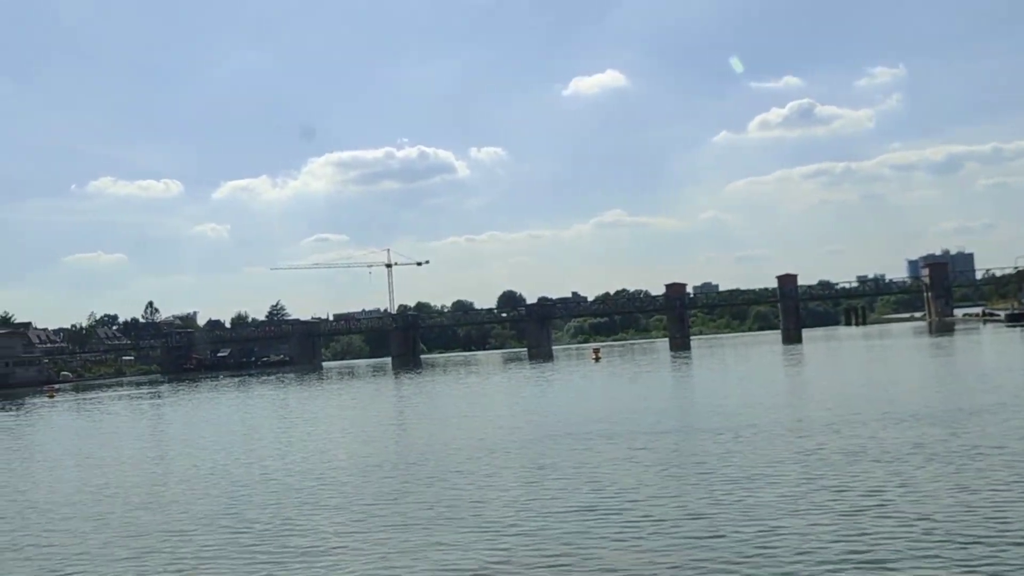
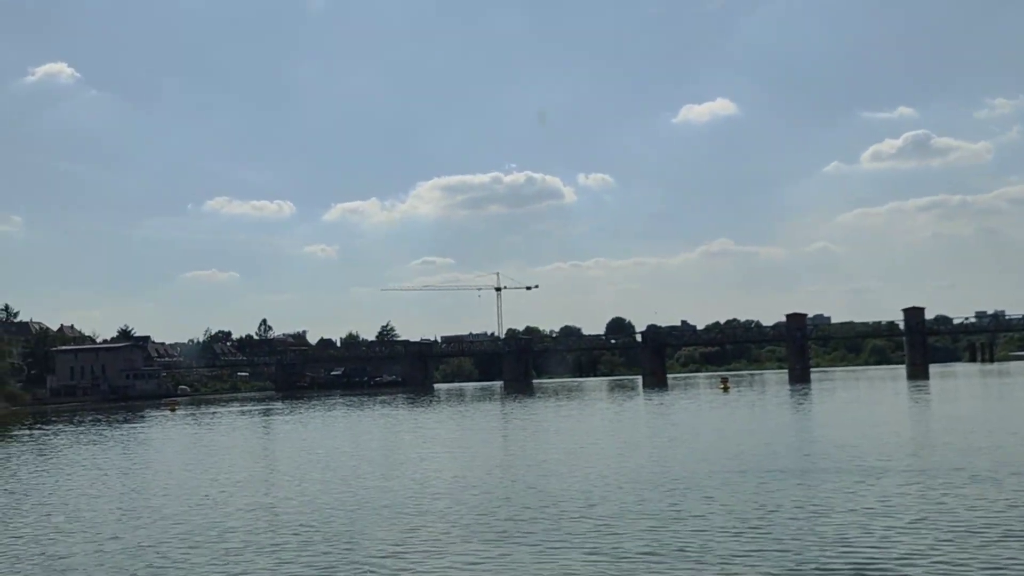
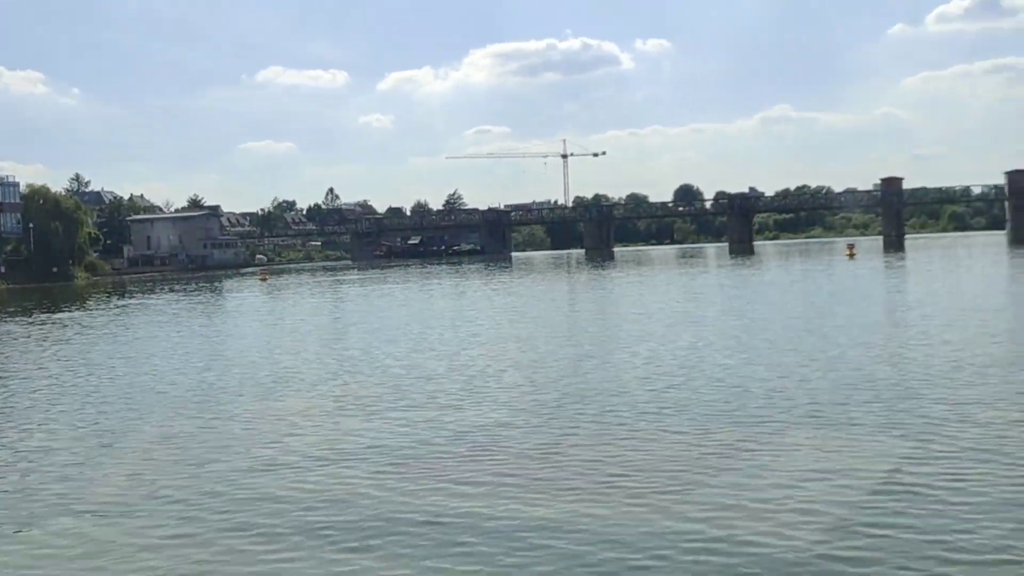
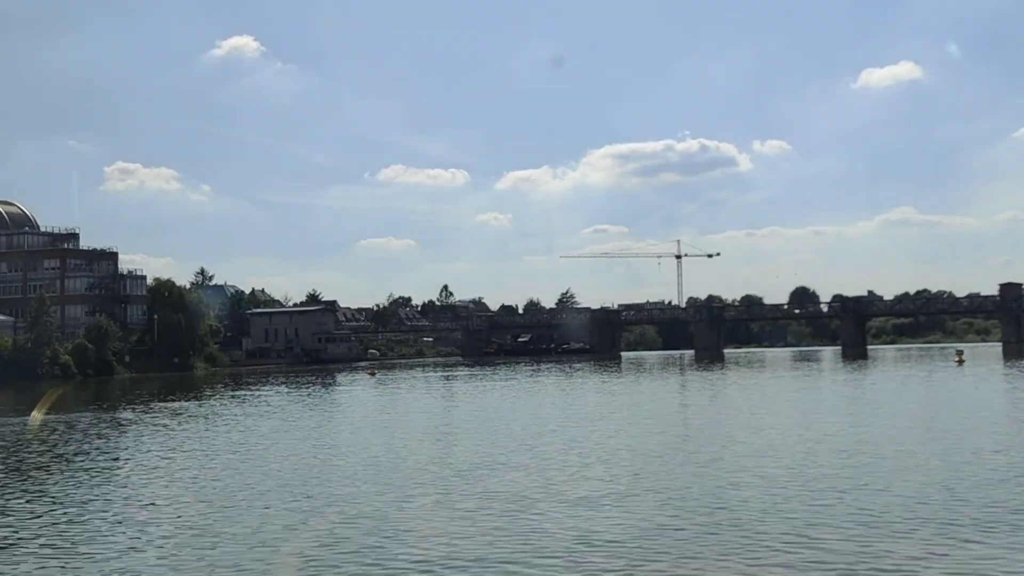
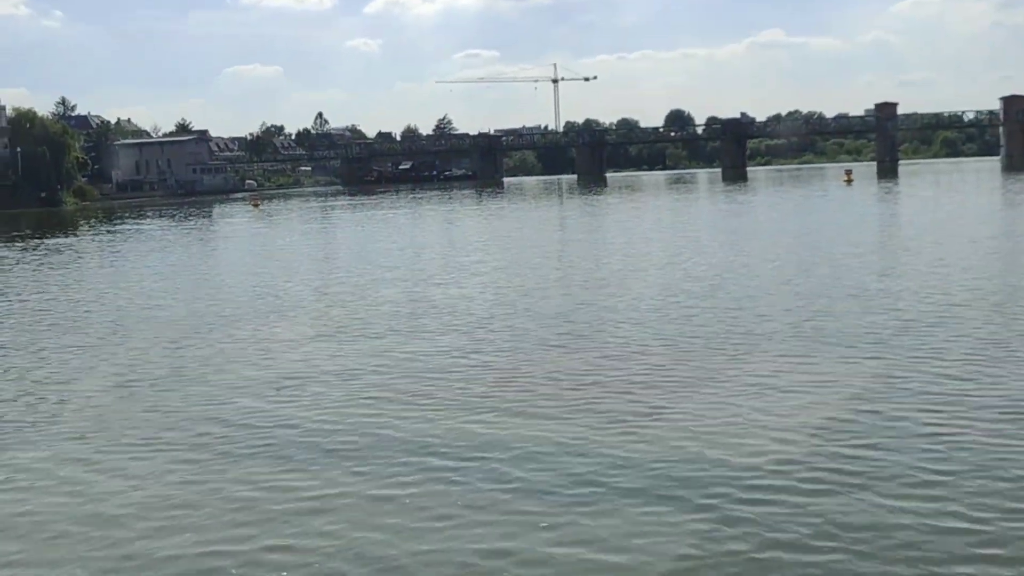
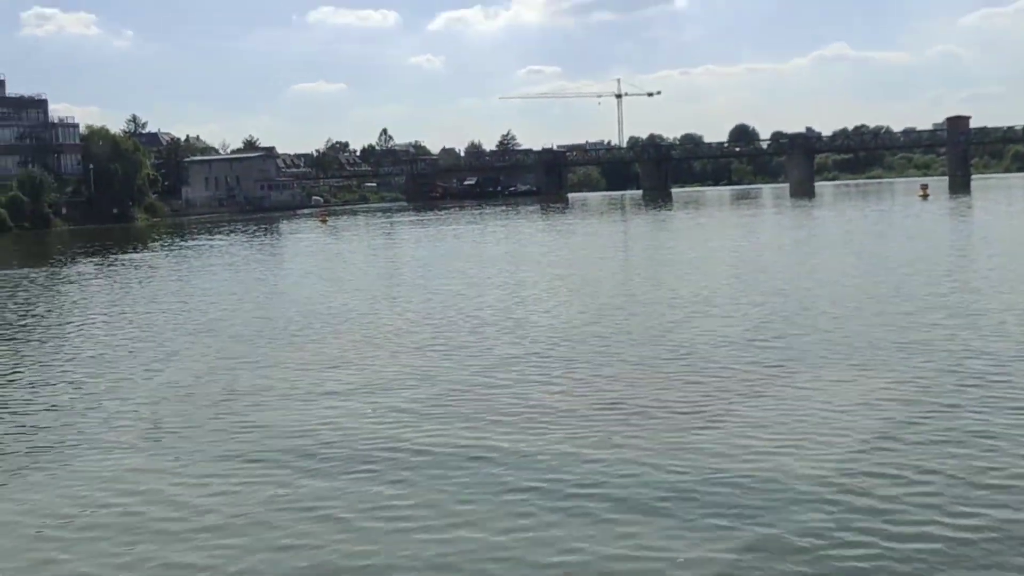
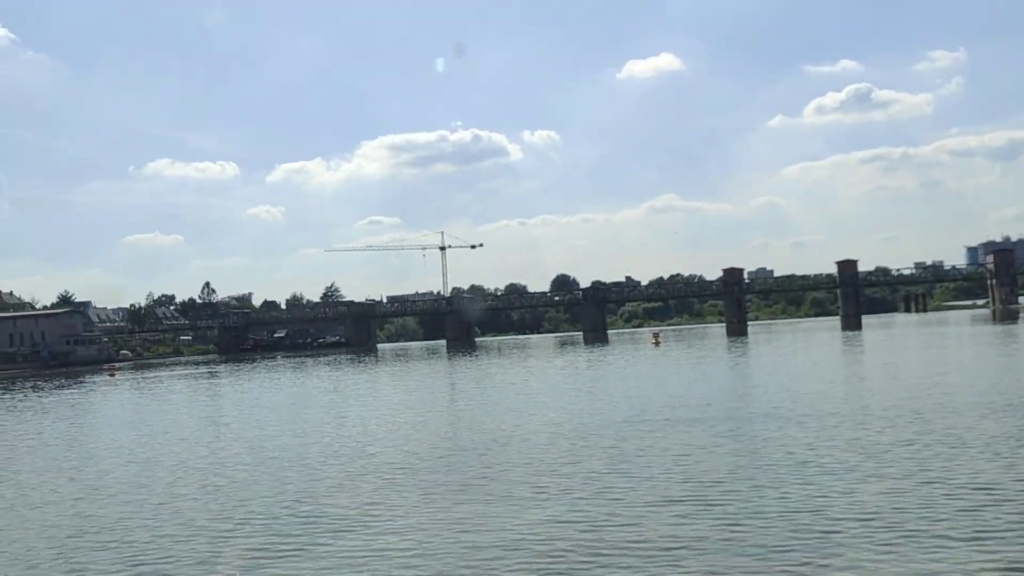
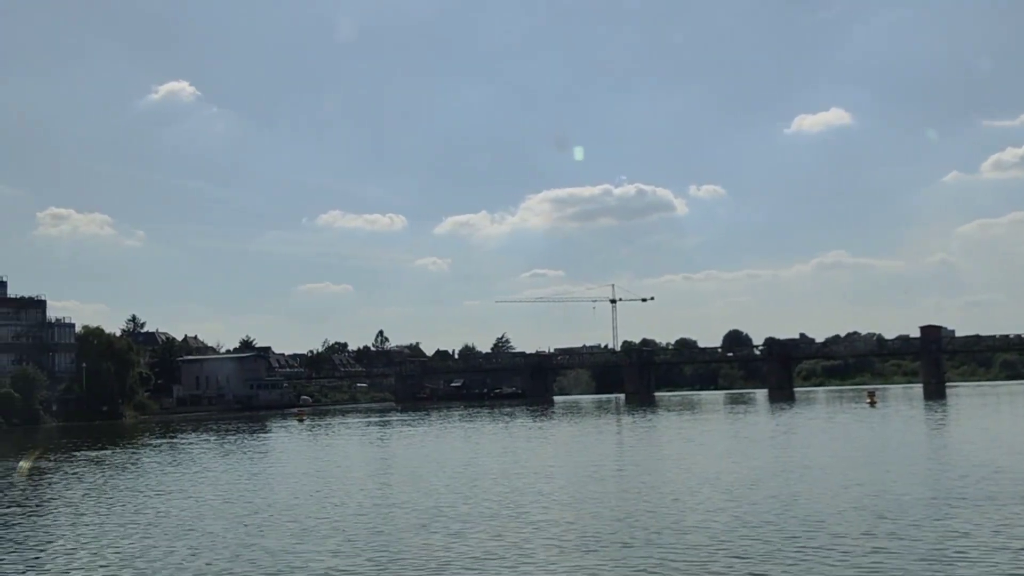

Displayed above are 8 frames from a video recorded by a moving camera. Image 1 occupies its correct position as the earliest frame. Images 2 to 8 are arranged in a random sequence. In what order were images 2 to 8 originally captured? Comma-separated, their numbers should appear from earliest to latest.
7, 2, 8, 4, 3, 5, 6
